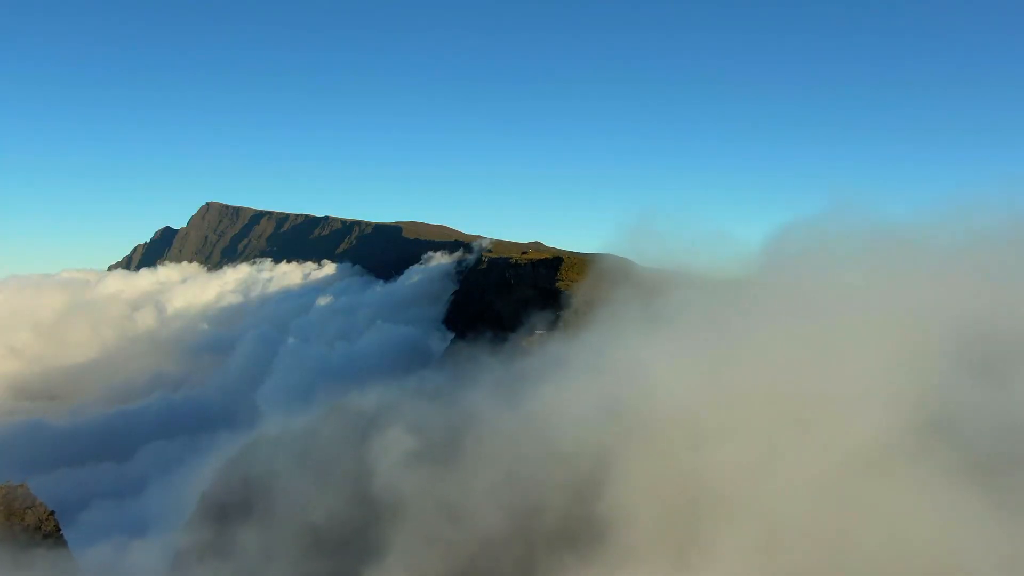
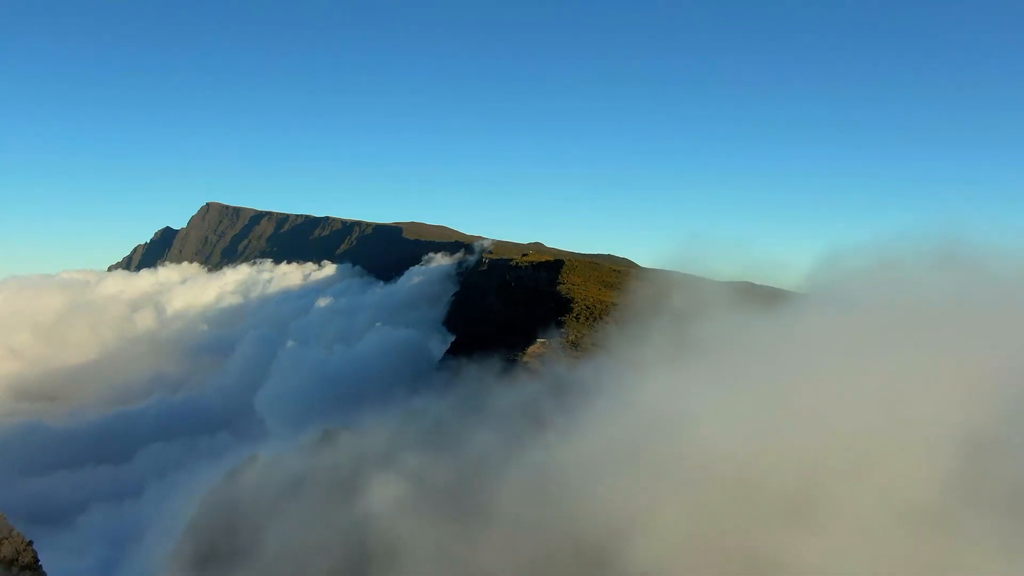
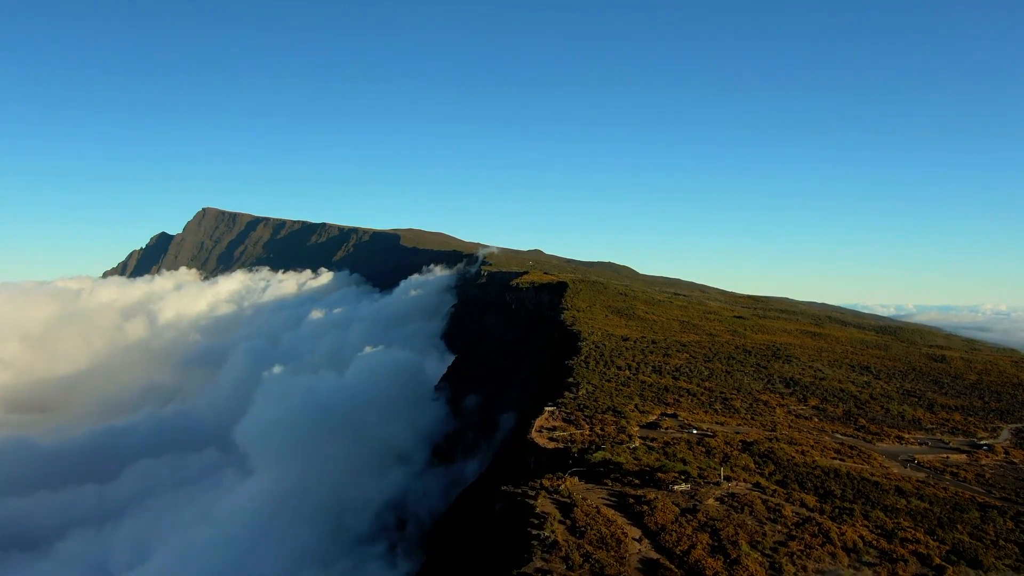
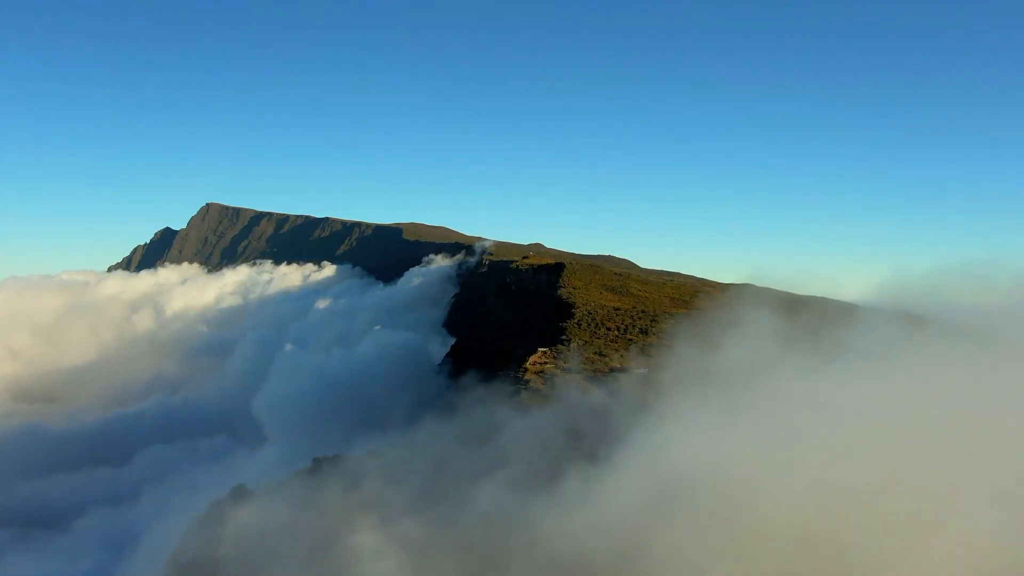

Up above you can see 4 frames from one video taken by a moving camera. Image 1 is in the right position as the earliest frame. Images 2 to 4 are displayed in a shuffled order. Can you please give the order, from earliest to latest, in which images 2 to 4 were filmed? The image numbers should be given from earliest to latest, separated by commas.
2, 4, 3
